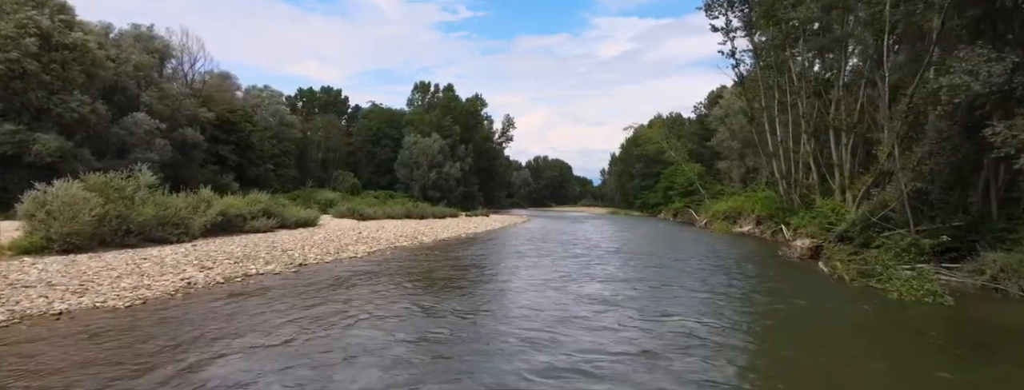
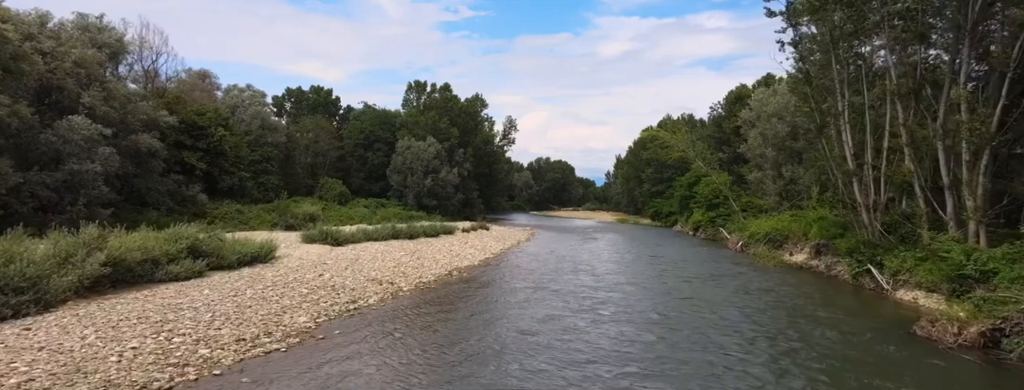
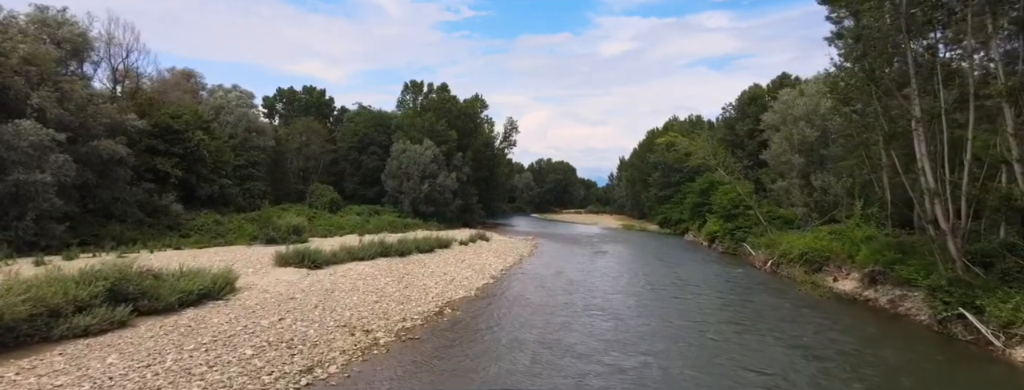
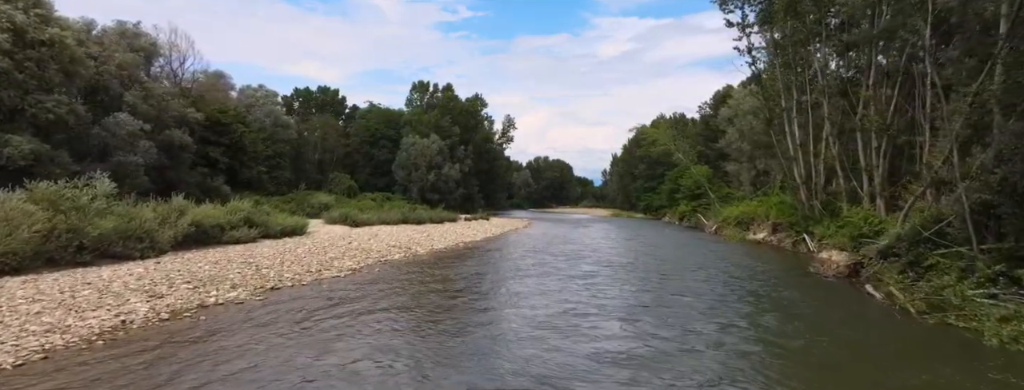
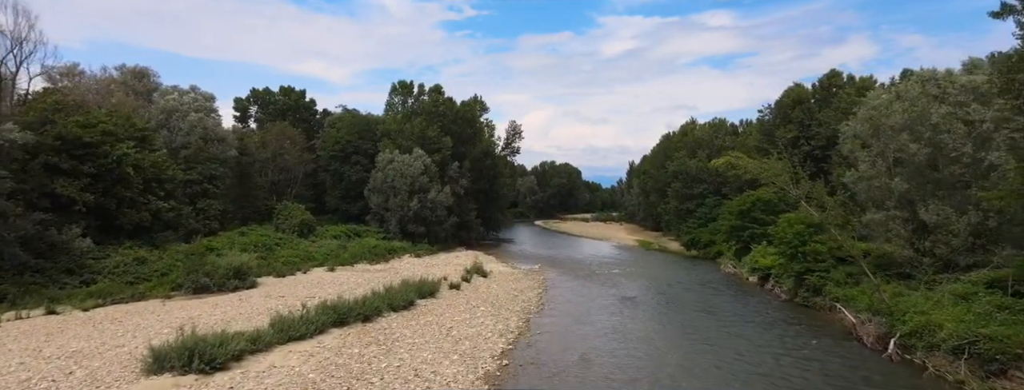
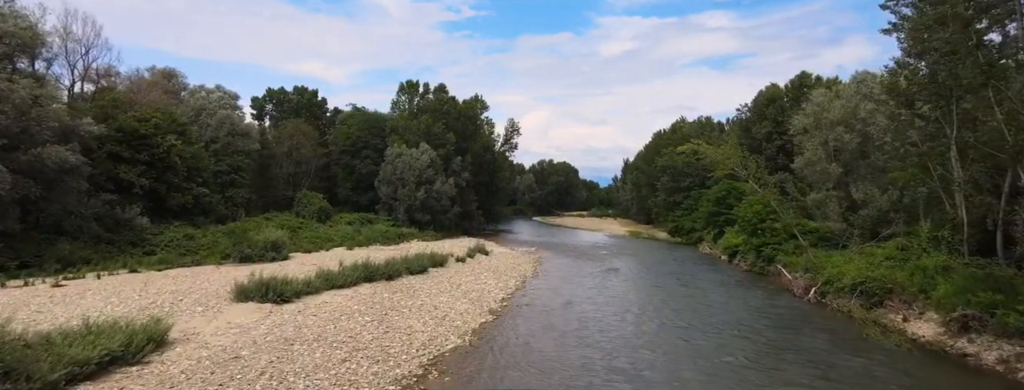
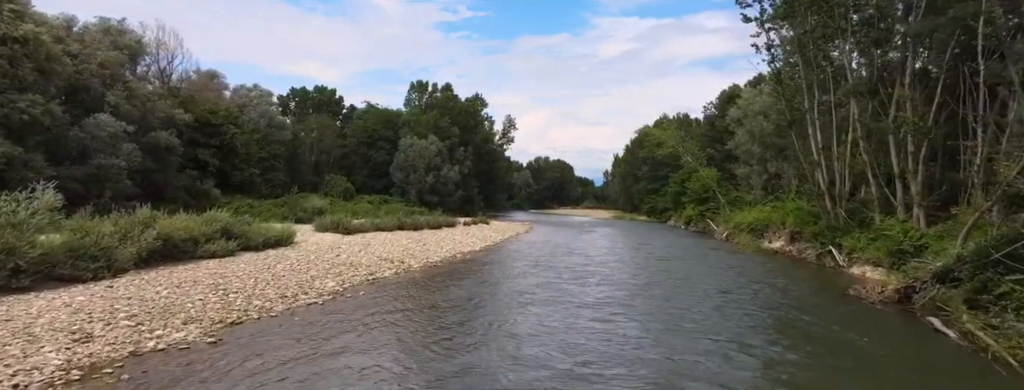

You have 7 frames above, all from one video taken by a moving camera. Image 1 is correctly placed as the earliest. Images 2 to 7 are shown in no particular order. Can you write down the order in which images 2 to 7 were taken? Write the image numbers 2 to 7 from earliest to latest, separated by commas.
4, 7, 2, 3, 6, 5
